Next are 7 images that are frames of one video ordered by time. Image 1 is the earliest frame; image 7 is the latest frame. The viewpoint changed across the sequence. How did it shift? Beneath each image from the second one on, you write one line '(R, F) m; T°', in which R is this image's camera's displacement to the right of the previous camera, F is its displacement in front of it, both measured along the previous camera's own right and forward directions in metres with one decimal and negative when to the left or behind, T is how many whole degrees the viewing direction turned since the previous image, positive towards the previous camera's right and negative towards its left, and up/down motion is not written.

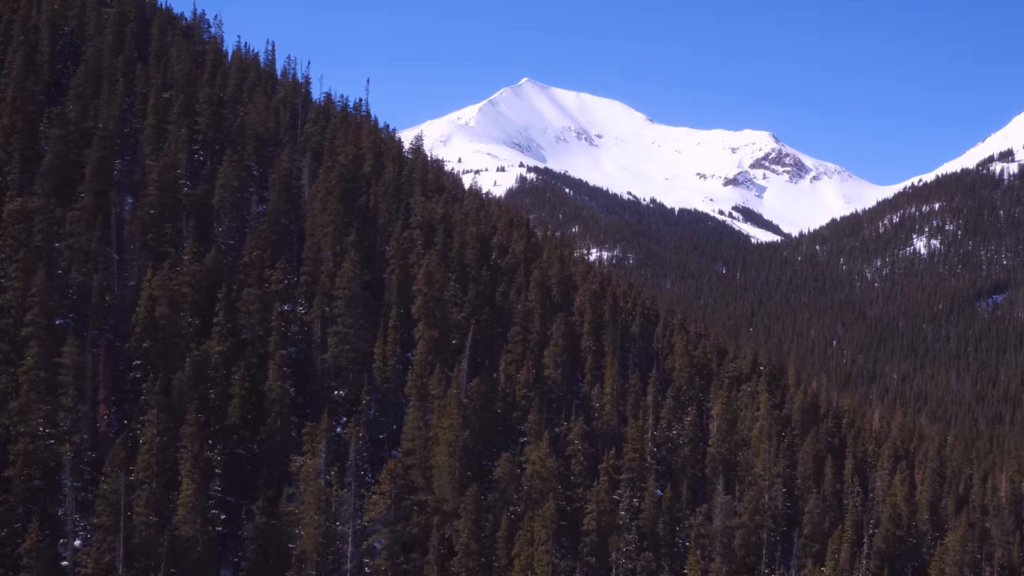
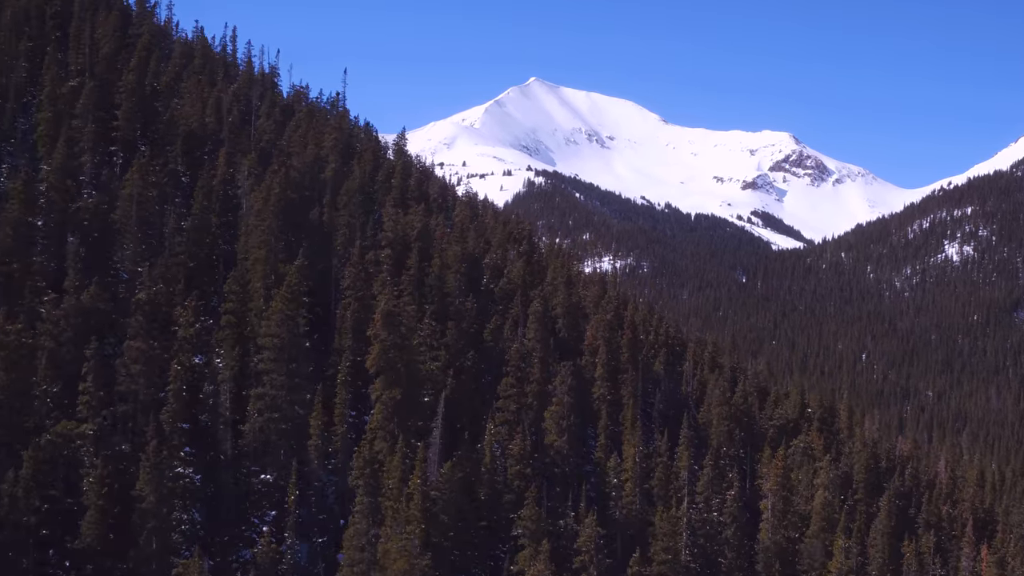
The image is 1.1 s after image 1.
(+1.4, +23.6) m; -1°
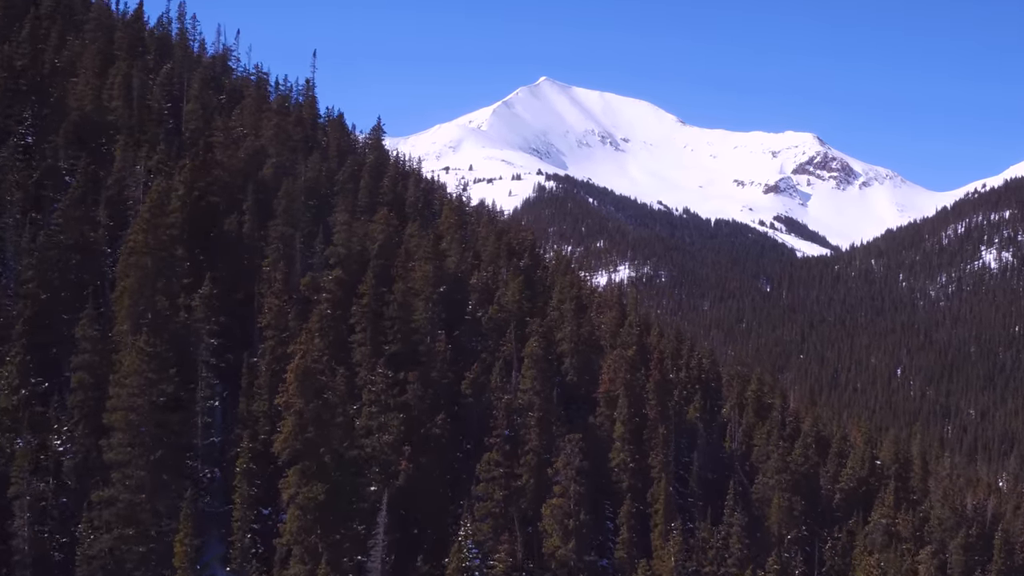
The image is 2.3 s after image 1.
(+1.4, +22.9) m; -1°
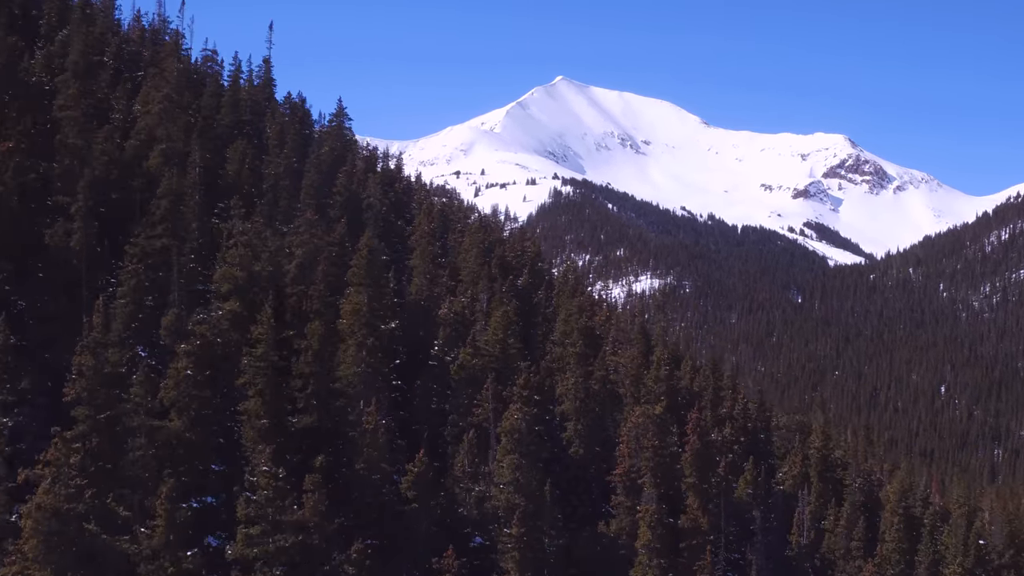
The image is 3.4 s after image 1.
(+1.9, +22.0) m; -1°
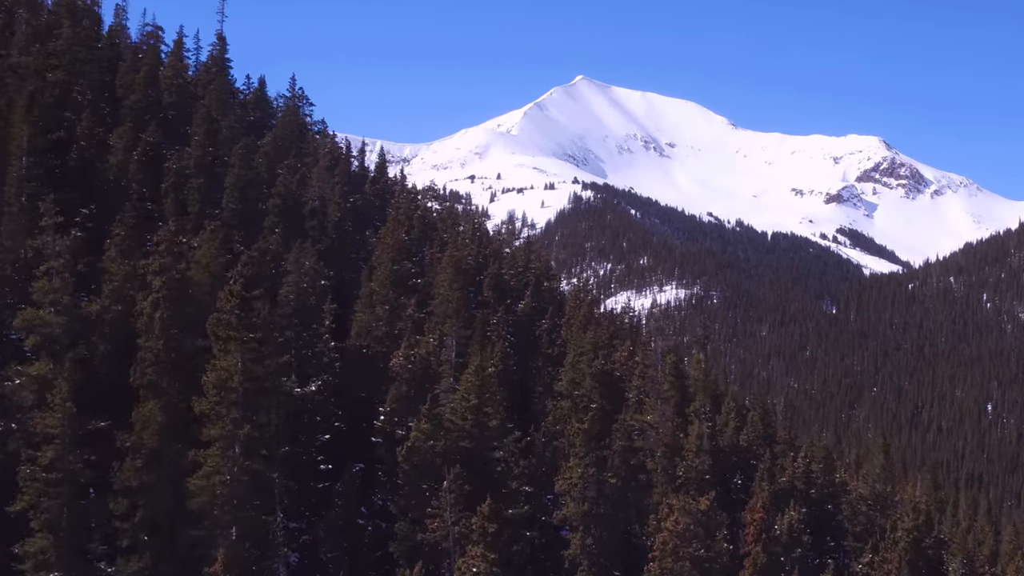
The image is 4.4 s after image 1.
(+1.4, +17.6) m; -1°
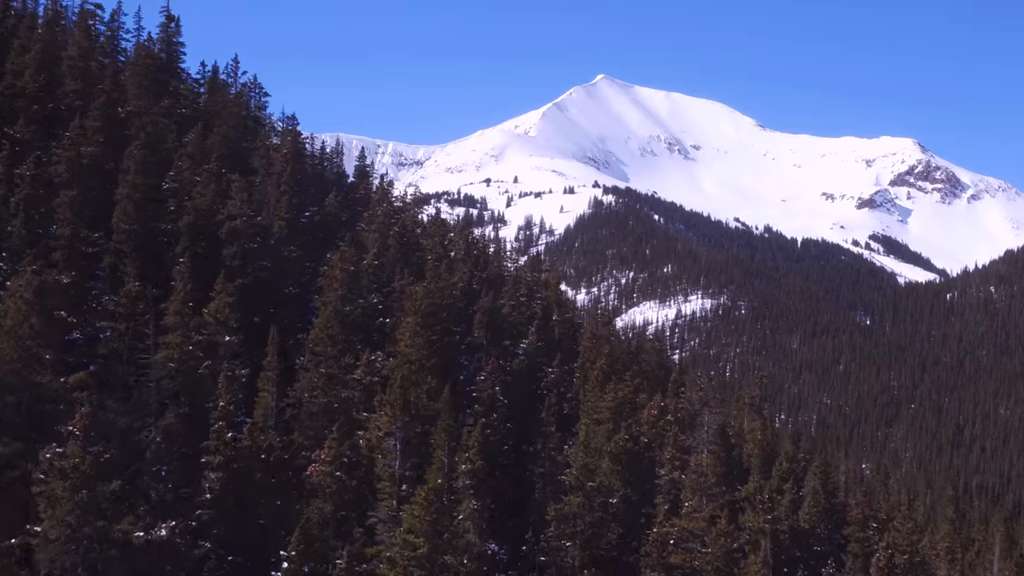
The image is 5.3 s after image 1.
(+1.0, +14.0) m; -1°
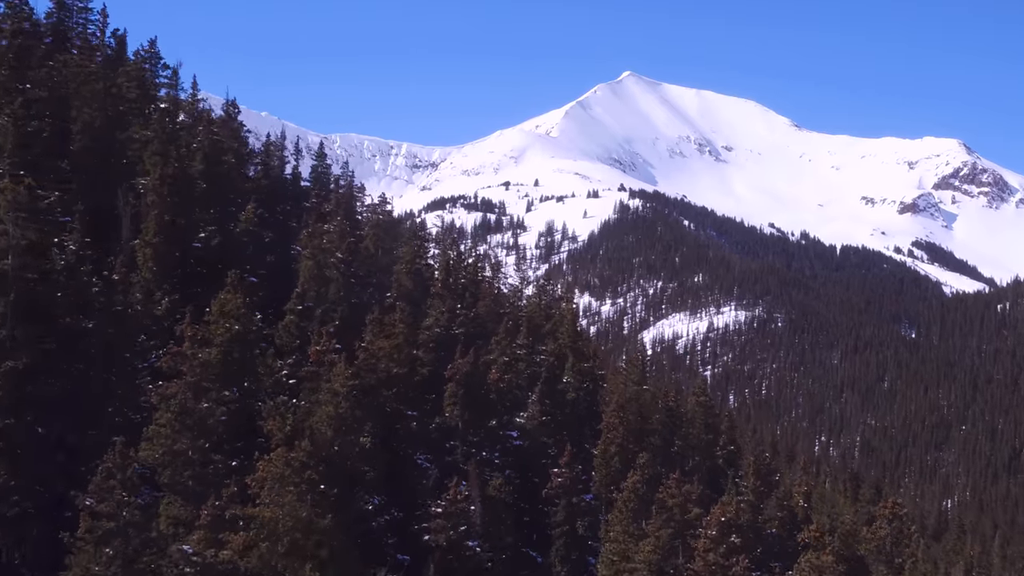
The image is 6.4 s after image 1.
(+1.1, +16.6) m; -1°
